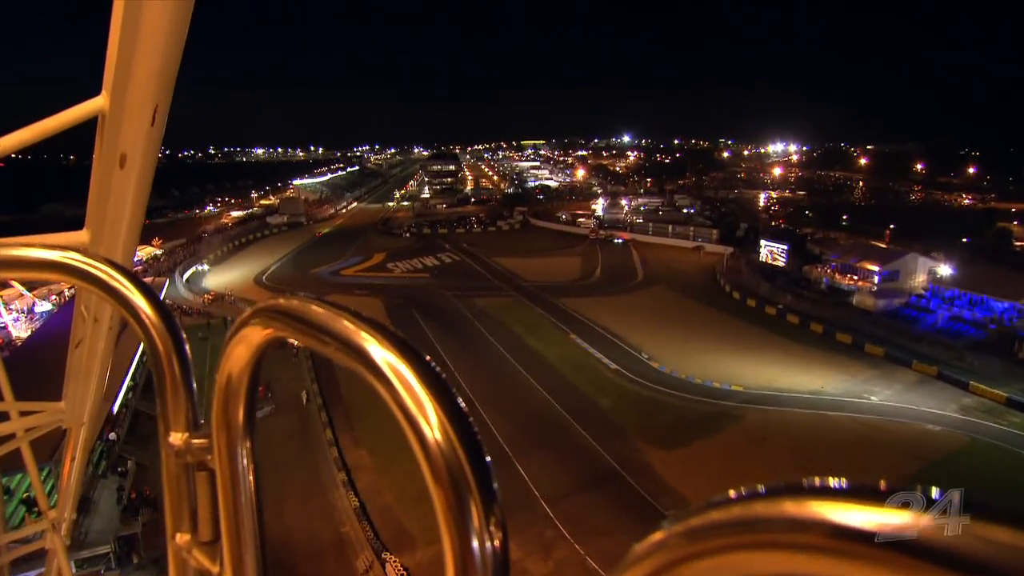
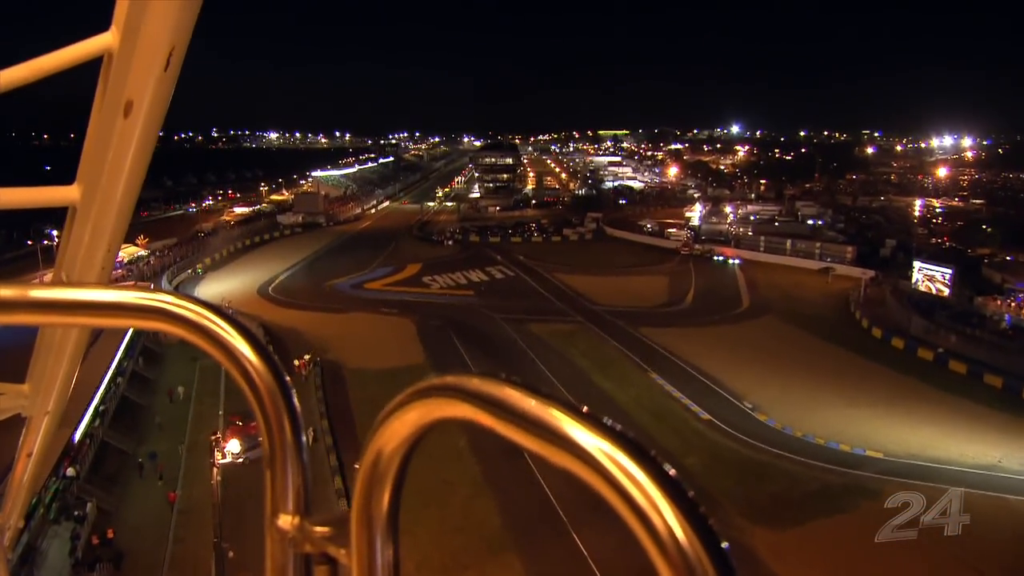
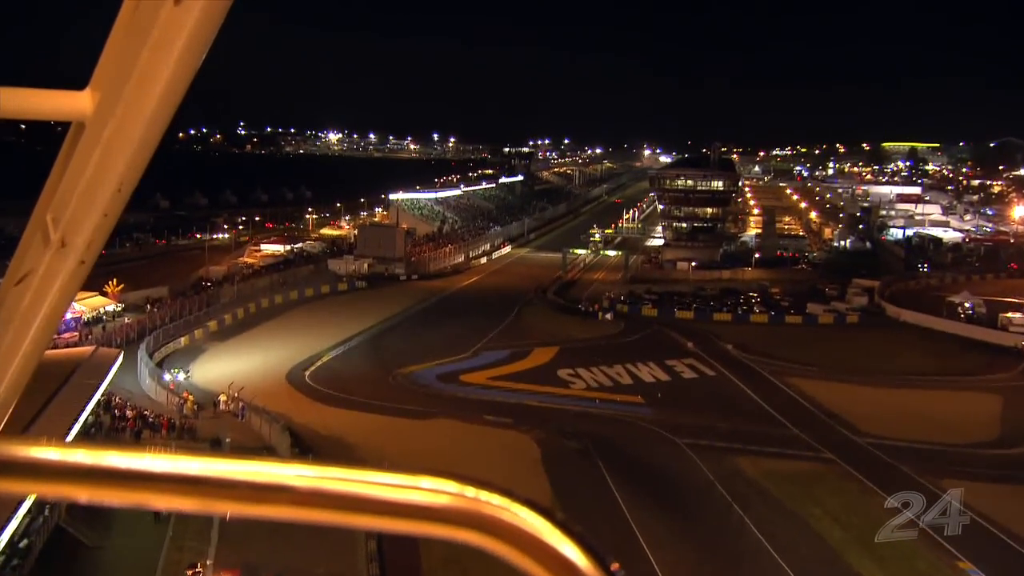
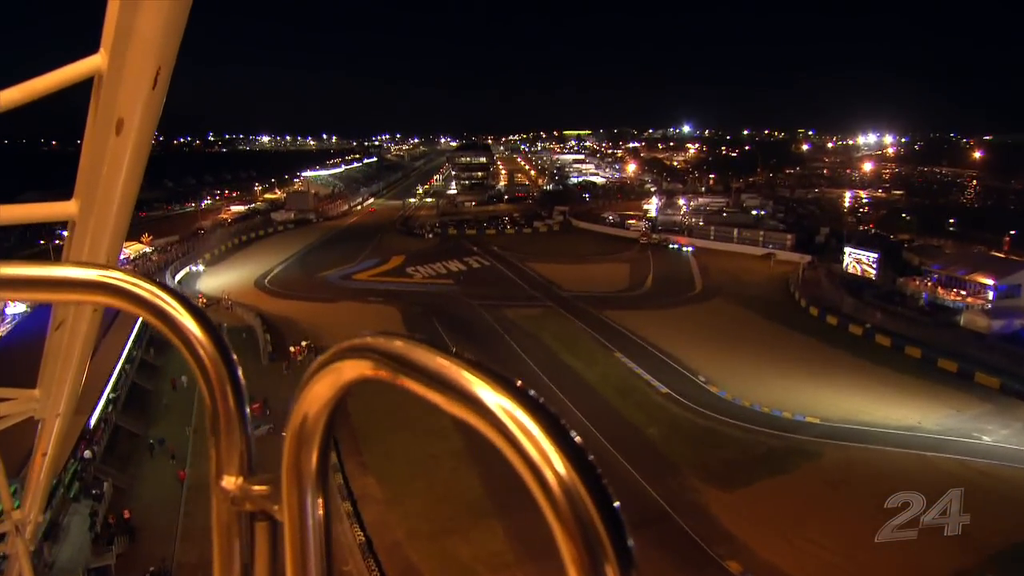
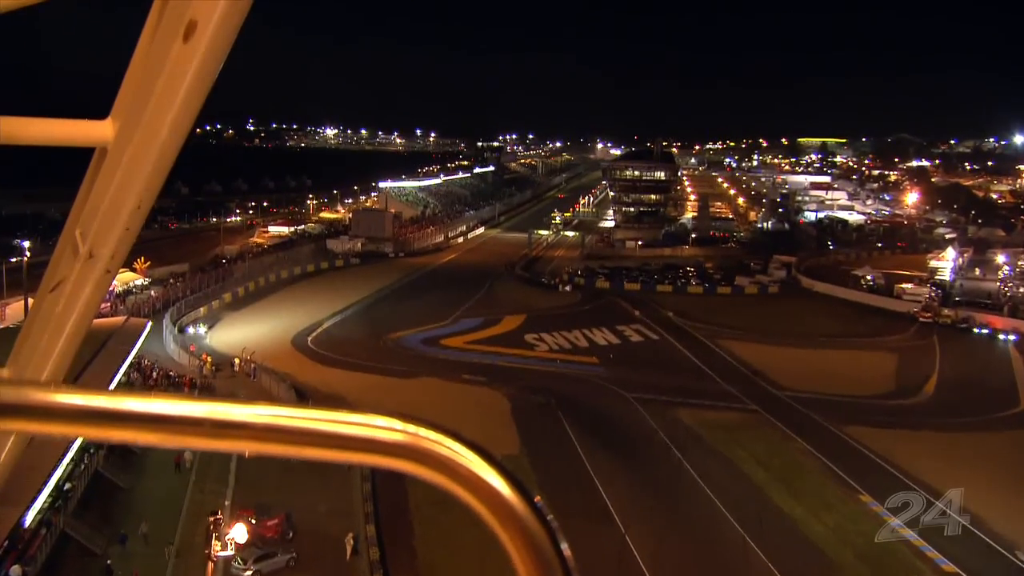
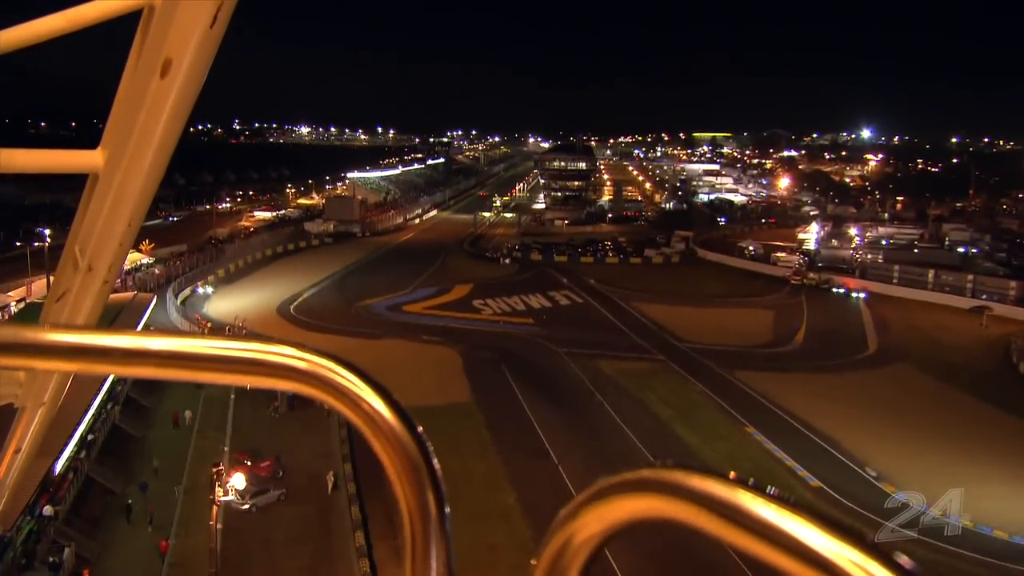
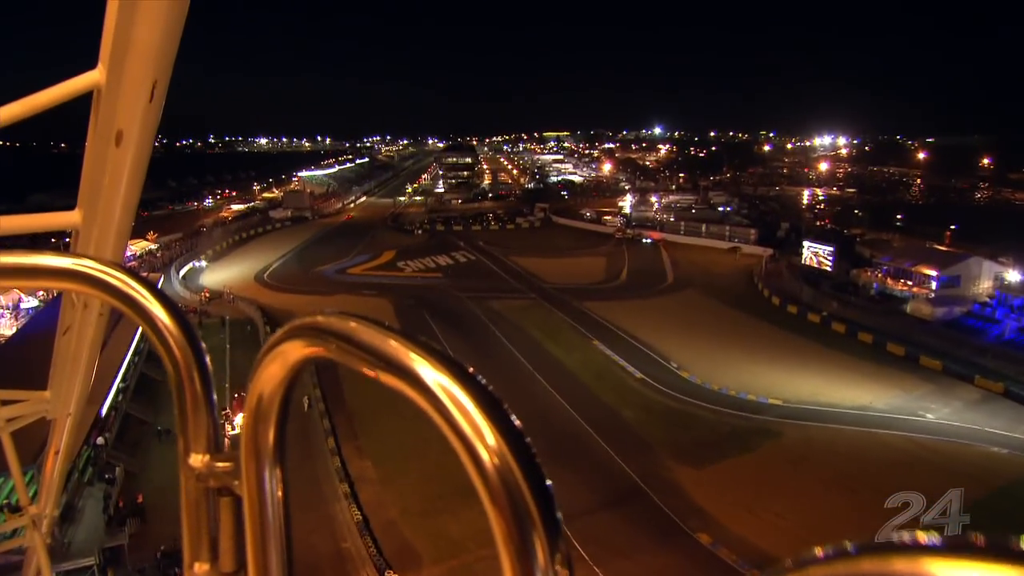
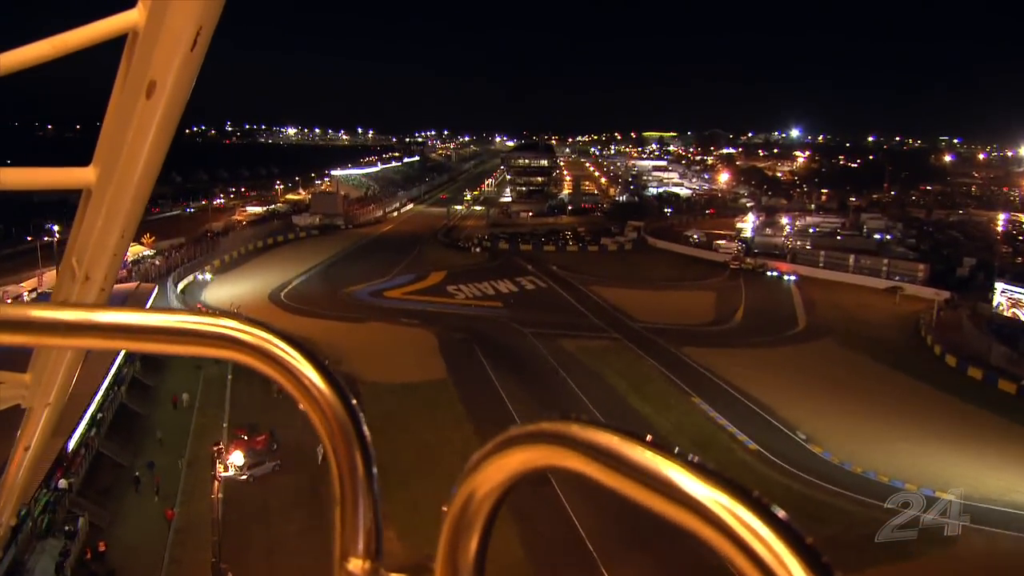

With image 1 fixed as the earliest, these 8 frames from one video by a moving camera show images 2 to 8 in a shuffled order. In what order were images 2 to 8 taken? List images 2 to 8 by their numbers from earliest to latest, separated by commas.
7, 4, 2, 8, 6, 5, 3
